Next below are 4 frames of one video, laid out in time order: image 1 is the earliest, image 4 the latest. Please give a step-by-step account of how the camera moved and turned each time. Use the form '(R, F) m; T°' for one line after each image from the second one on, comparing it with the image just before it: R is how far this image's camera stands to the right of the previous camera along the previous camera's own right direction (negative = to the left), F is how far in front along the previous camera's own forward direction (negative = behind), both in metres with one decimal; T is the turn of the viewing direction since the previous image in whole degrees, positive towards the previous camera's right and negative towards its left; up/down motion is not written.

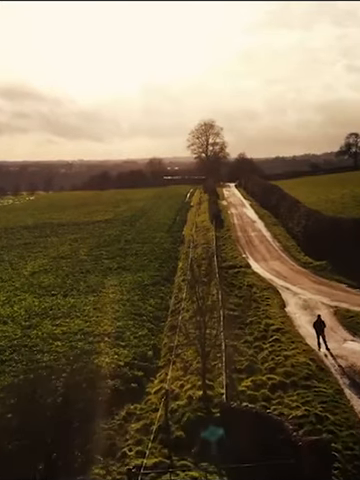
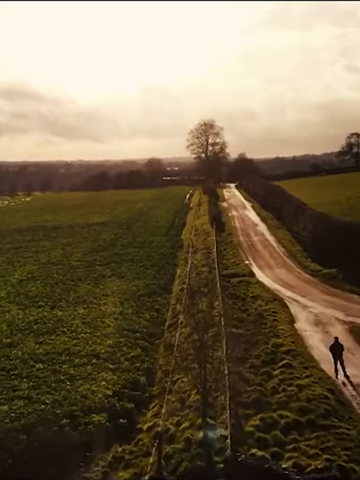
(+0.2, +3.1) m; 0°
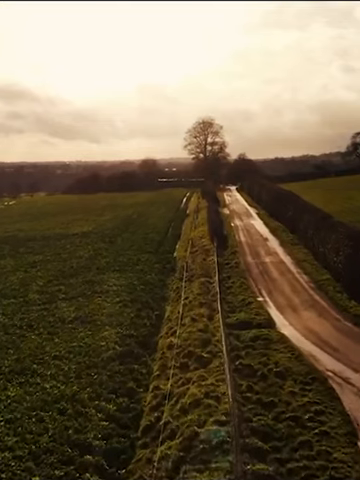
(+0.7, +11.7) m; 0°
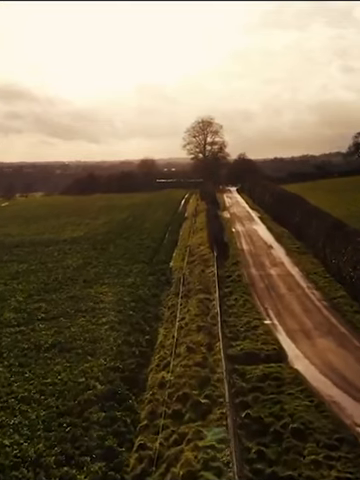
(+0.3, +4.3) m; 0°
